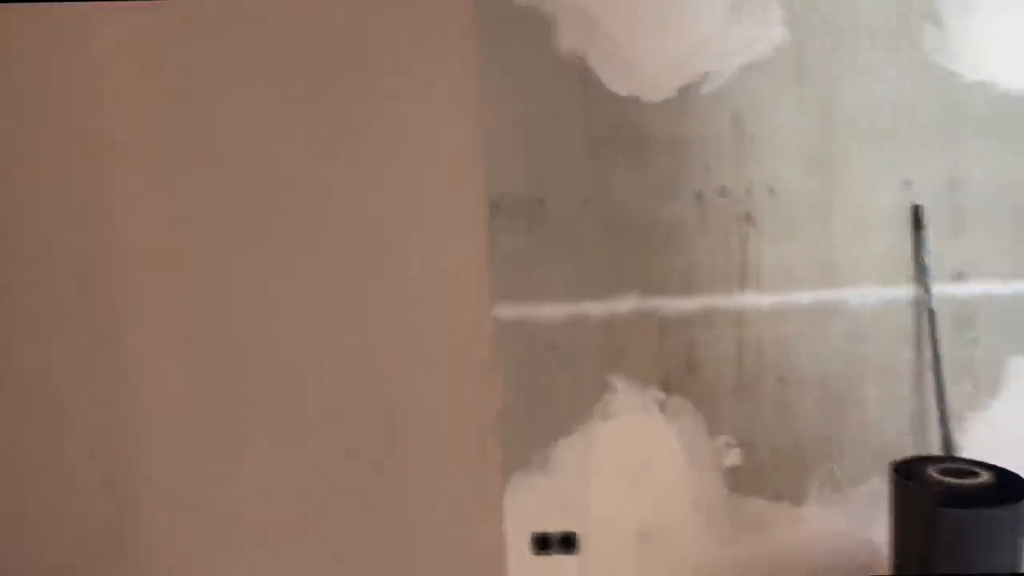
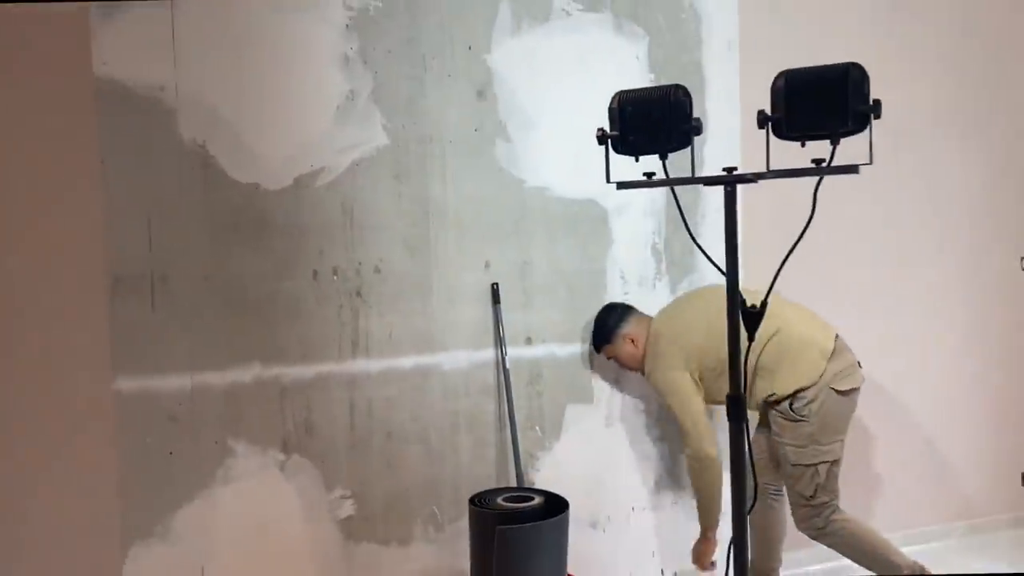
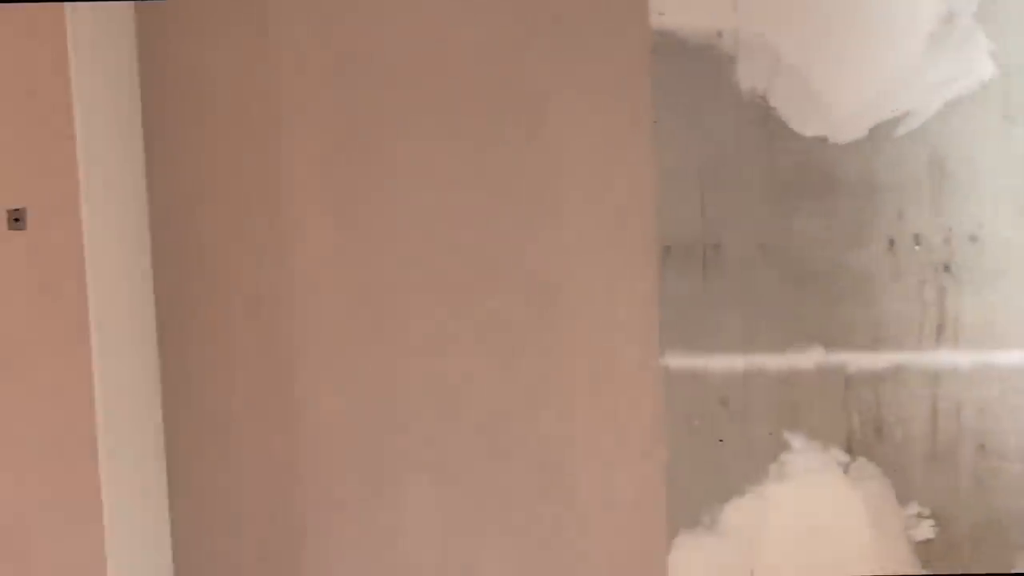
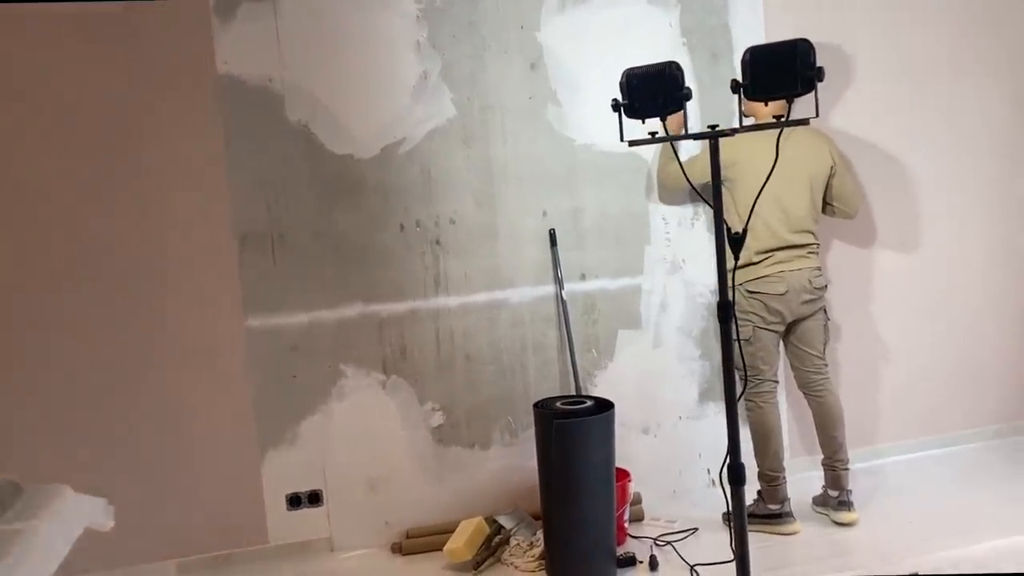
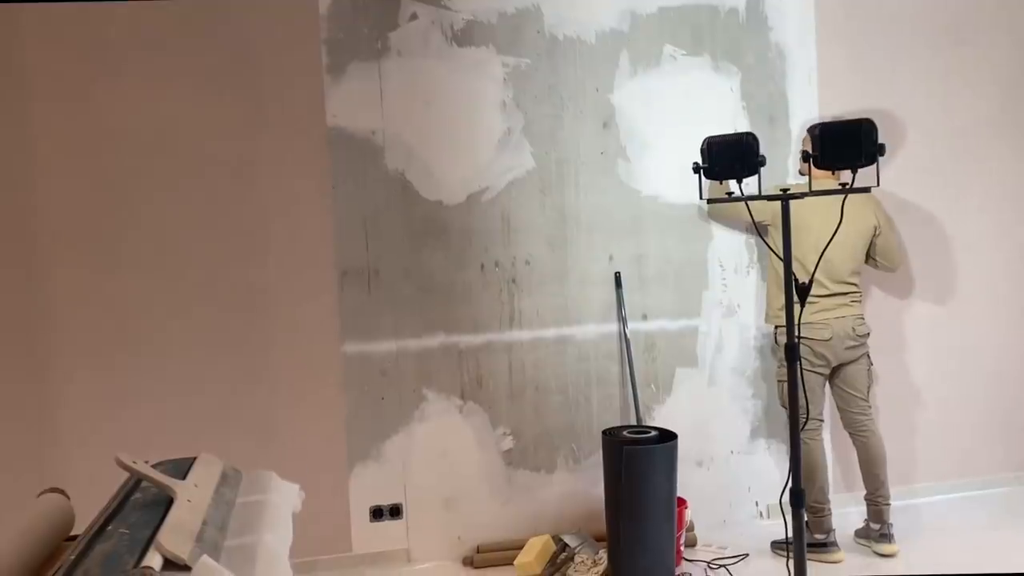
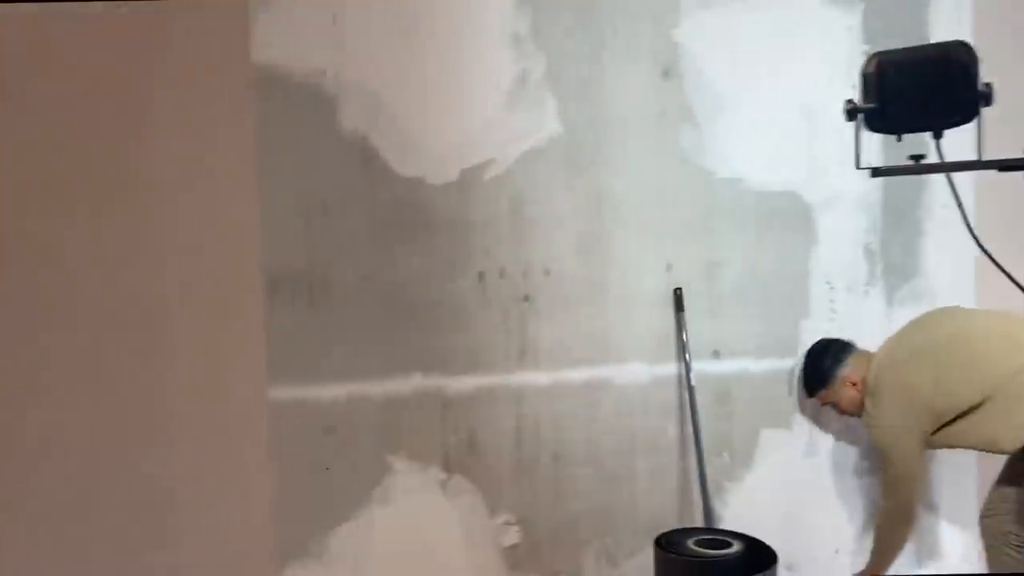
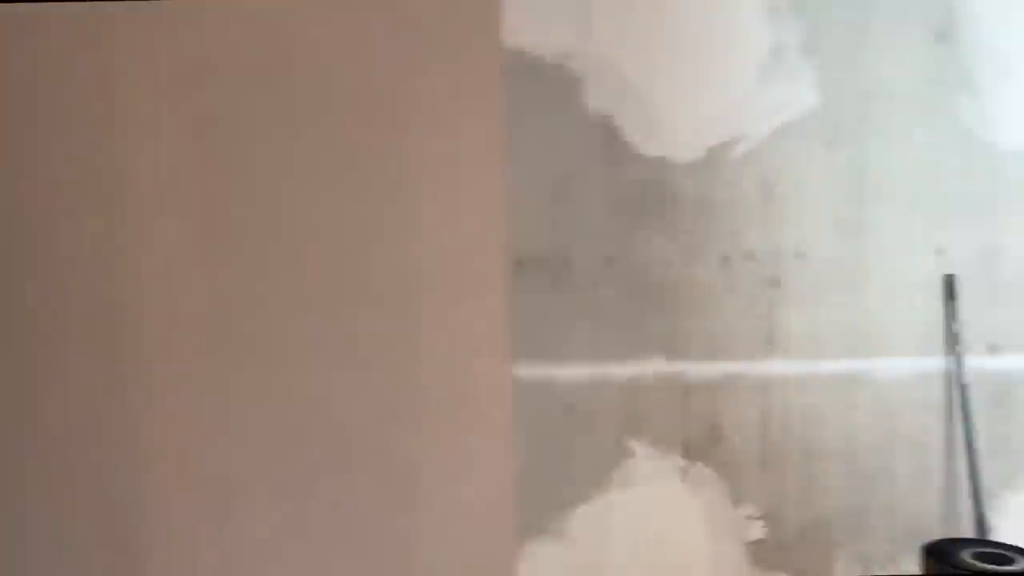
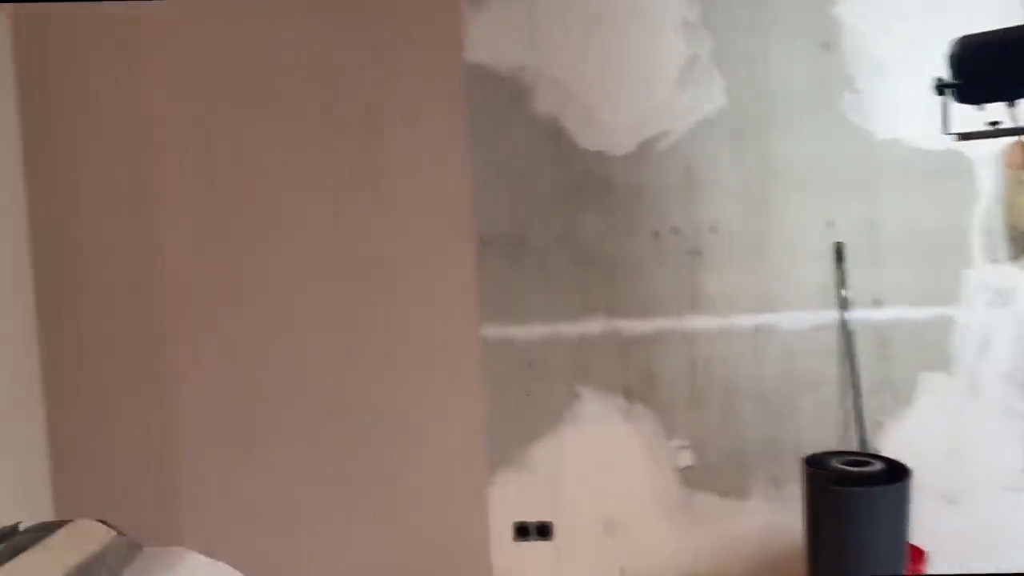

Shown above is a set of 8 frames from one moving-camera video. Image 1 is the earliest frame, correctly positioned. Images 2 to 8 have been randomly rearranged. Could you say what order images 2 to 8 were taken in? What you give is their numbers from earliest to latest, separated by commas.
3, 7, 6, 2, 5, 4, 8
